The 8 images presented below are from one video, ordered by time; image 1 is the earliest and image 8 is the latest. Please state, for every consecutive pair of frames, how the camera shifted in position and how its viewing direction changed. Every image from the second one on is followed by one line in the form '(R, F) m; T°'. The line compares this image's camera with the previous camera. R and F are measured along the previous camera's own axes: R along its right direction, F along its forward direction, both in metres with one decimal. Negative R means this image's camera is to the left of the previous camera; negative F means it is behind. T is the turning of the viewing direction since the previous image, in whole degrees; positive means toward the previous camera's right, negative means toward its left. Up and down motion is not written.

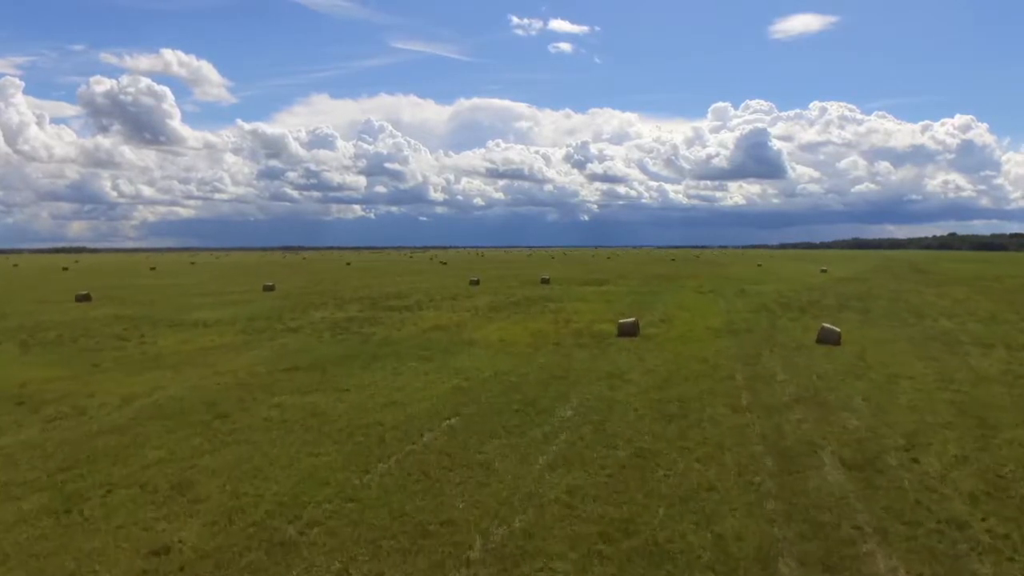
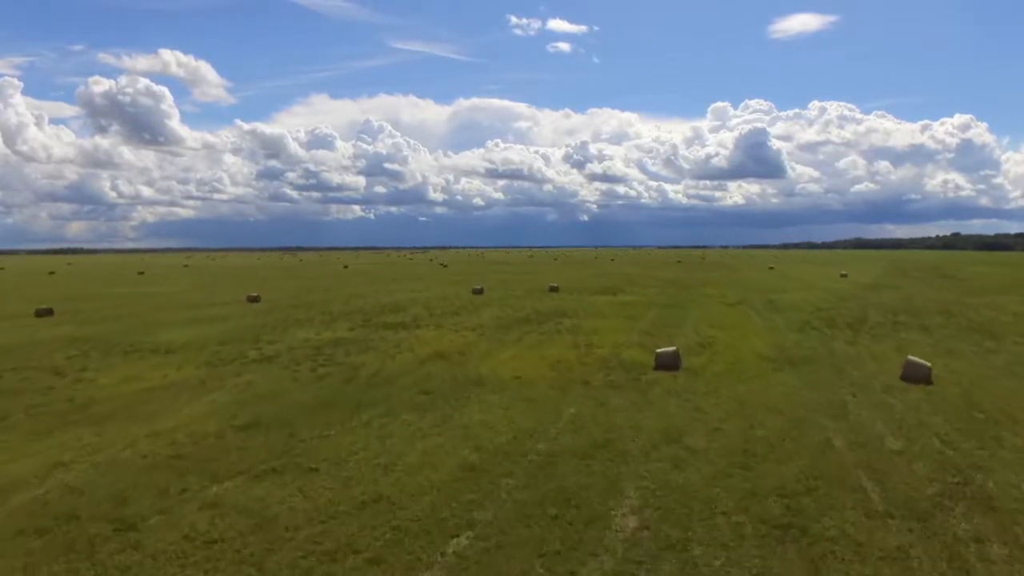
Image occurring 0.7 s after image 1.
(-0.5, +4.5) m; 0°
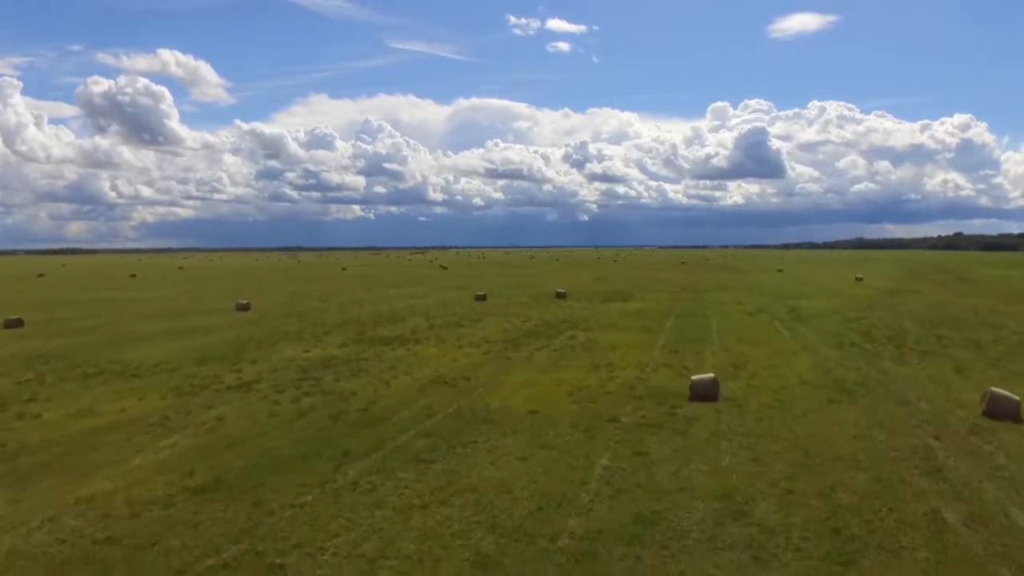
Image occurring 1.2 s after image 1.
(-0.3, +3.0) m; 0°
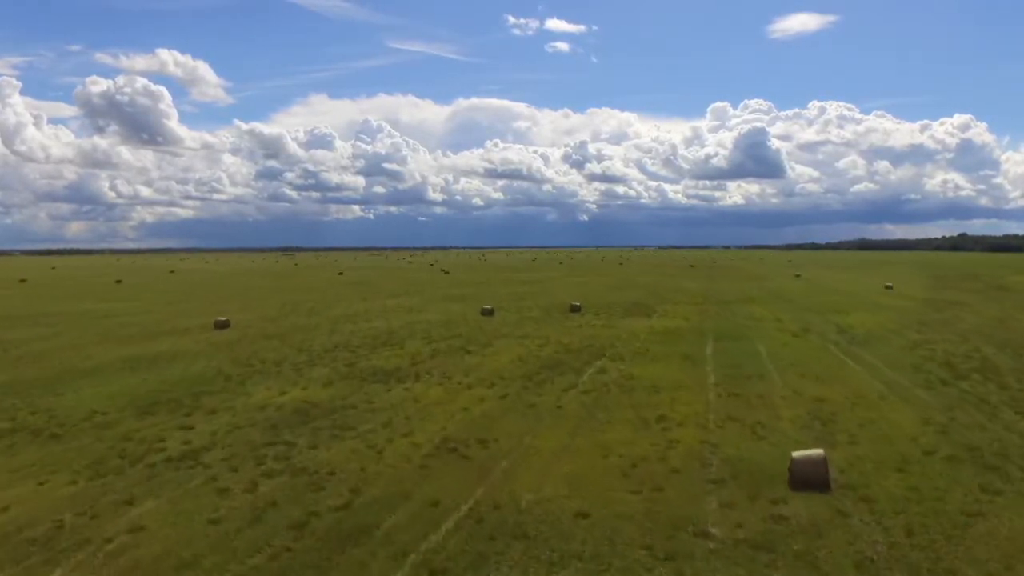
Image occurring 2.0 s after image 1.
(-0.7, +5.2) m; 0°
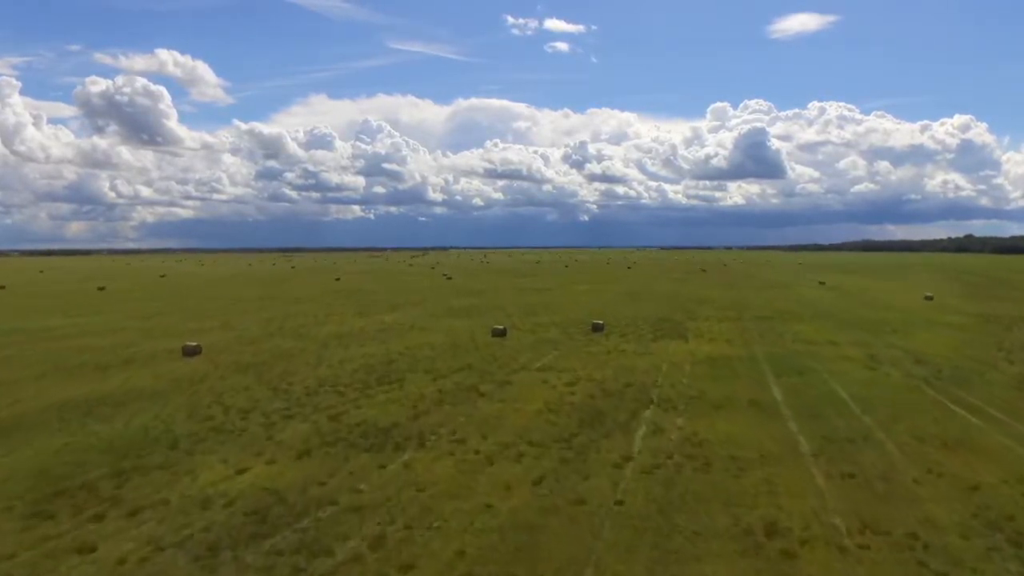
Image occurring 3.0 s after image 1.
(-0.8, +6.0) m; 0°
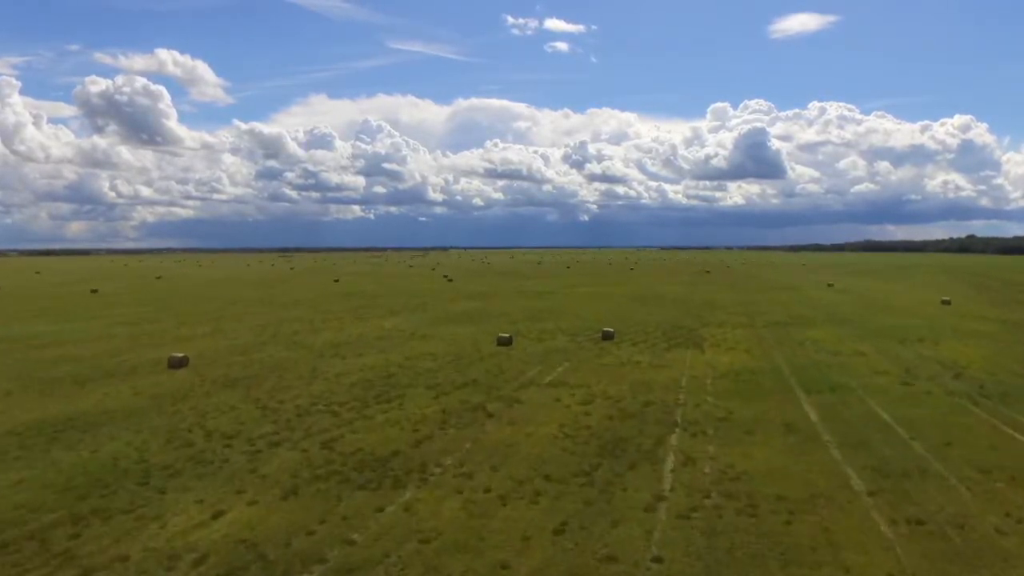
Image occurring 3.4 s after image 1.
(-0.3, +2.3) m; 0°
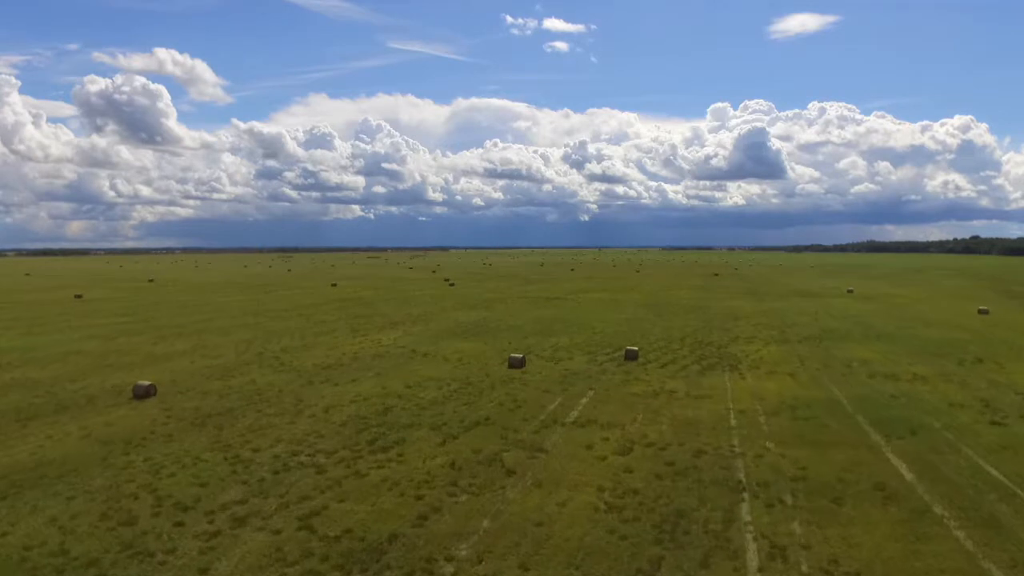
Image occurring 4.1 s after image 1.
(-0.6, +4.5) m; 0°
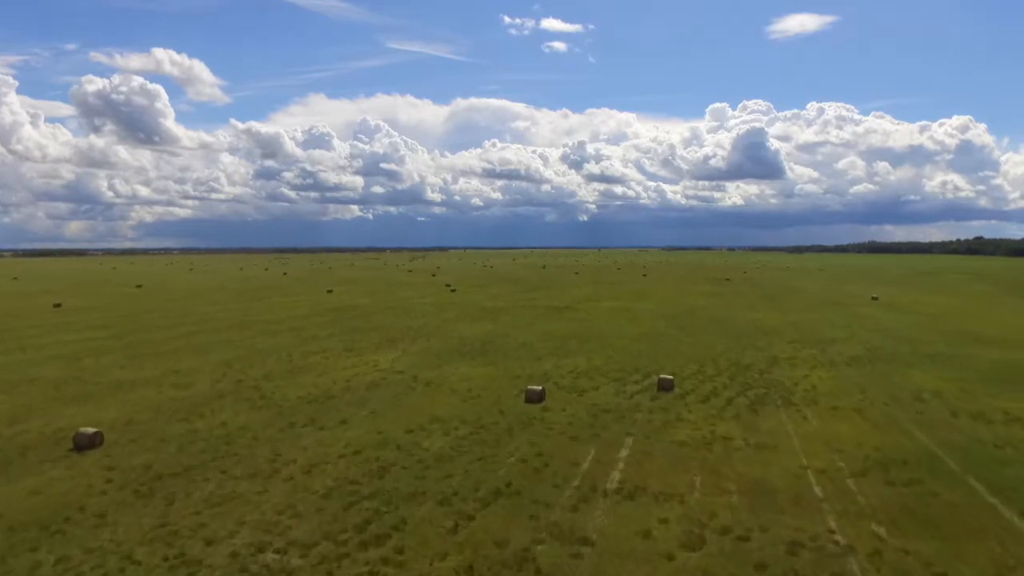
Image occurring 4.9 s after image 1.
(-0.8, +5.3) m; 0°
